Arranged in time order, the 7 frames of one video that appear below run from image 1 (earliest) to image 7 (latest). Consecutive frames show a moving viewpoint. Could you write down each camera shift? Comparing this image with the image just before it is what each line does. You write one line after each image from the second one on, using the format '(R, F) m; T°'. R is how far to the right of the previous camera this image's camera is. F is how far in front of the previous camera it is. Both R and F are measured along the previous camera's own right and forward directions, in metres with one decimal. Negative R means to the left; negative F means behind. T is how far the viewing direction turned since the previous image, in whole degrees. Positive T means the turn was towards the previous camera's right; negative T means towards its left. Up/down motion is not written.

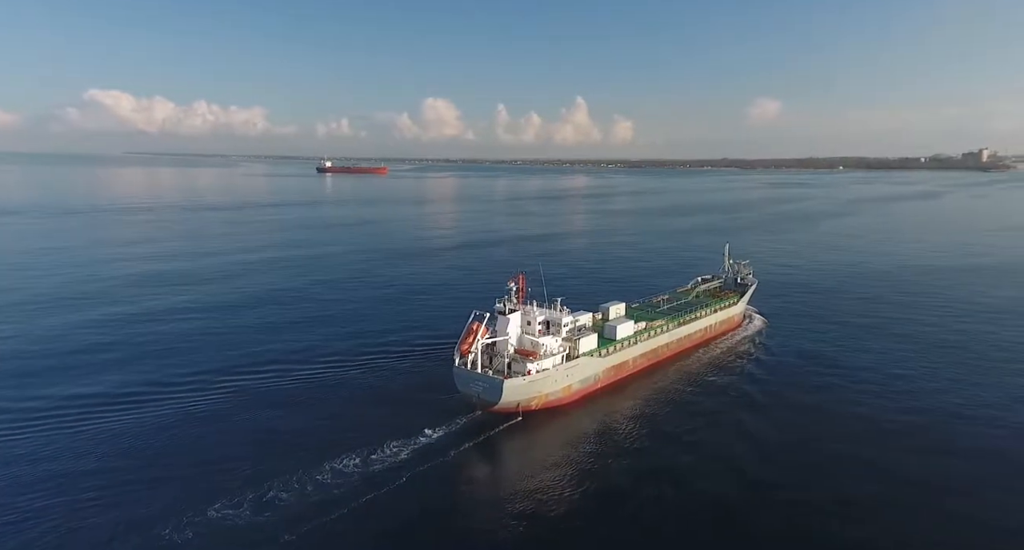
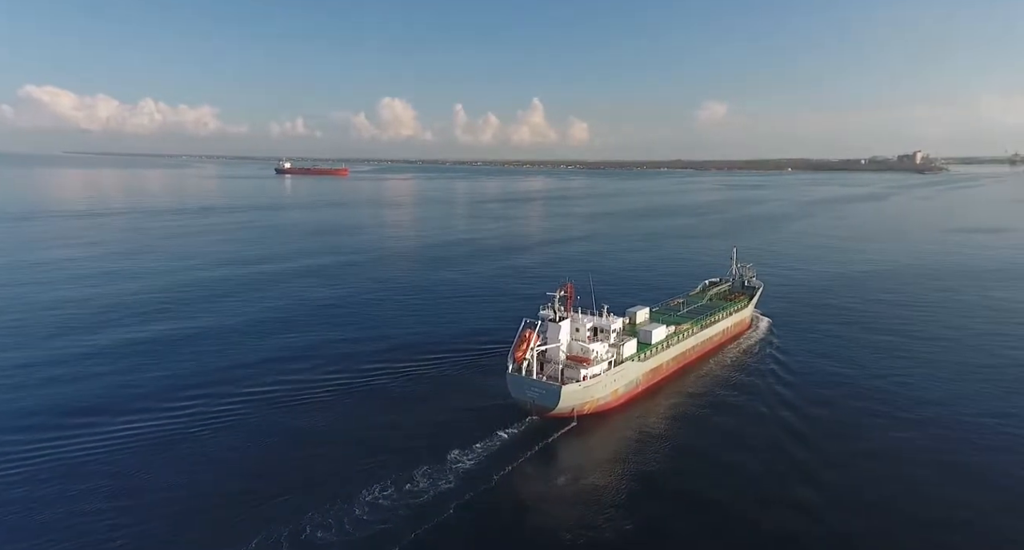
(-3.5, -0.2) m; +4°
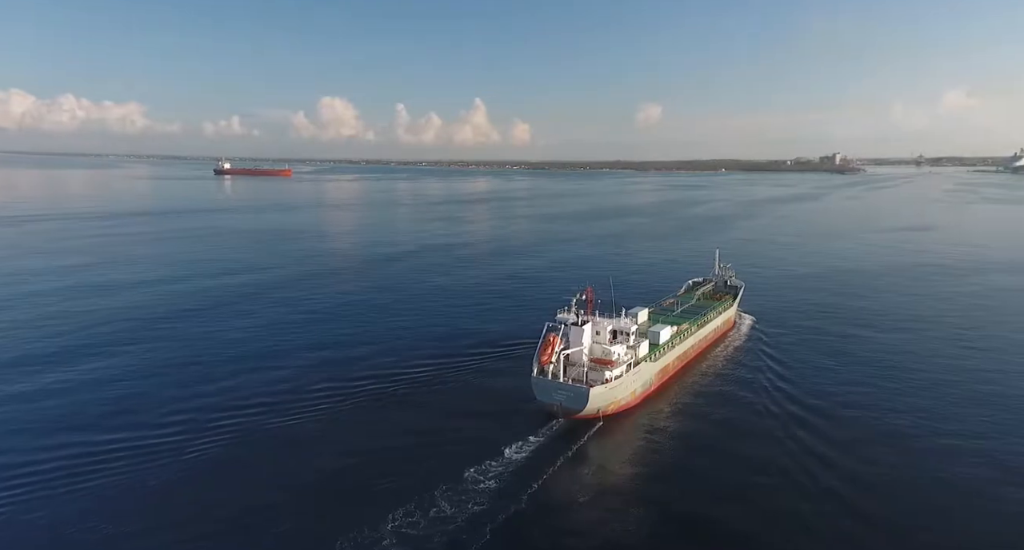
(-3.0, -0.2) m; +5°
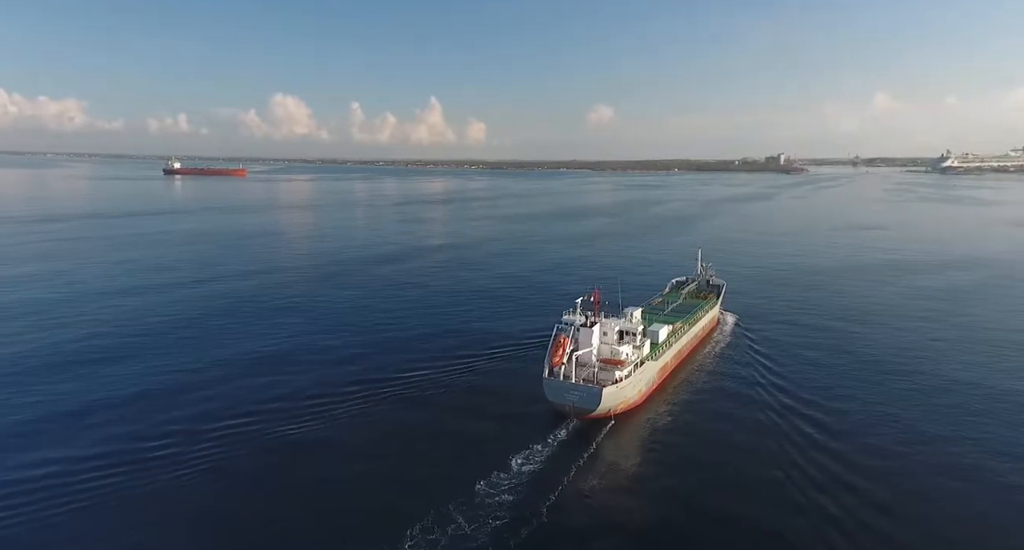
(-2.0, -0.2) m; +4°
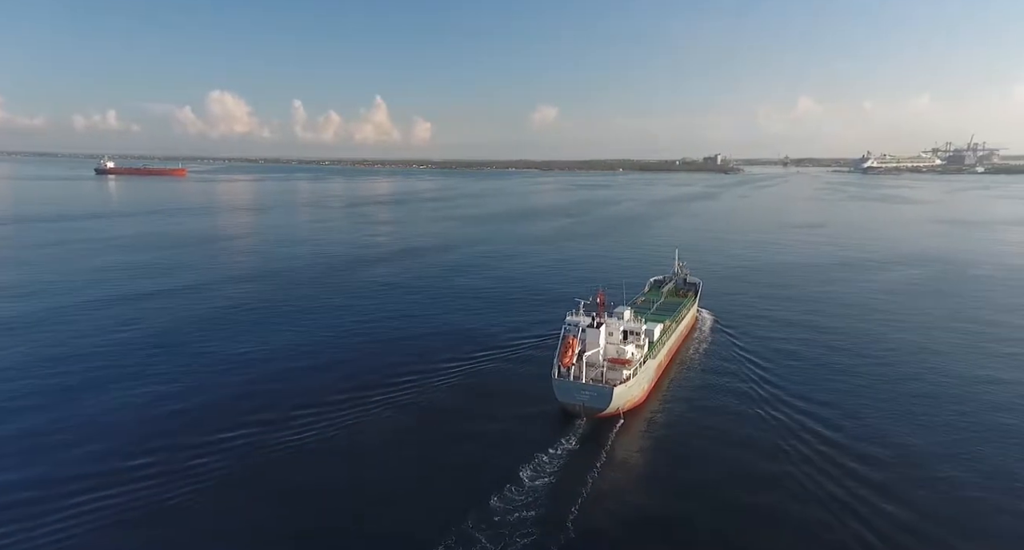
(-2.4, -0.3) m; +5°
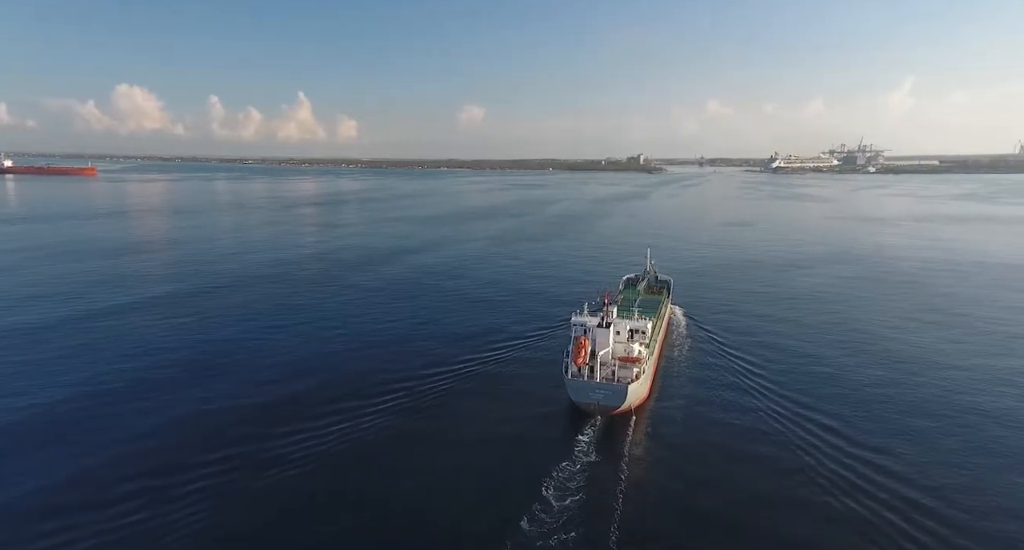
(-3.2, +0.2) m; +6°
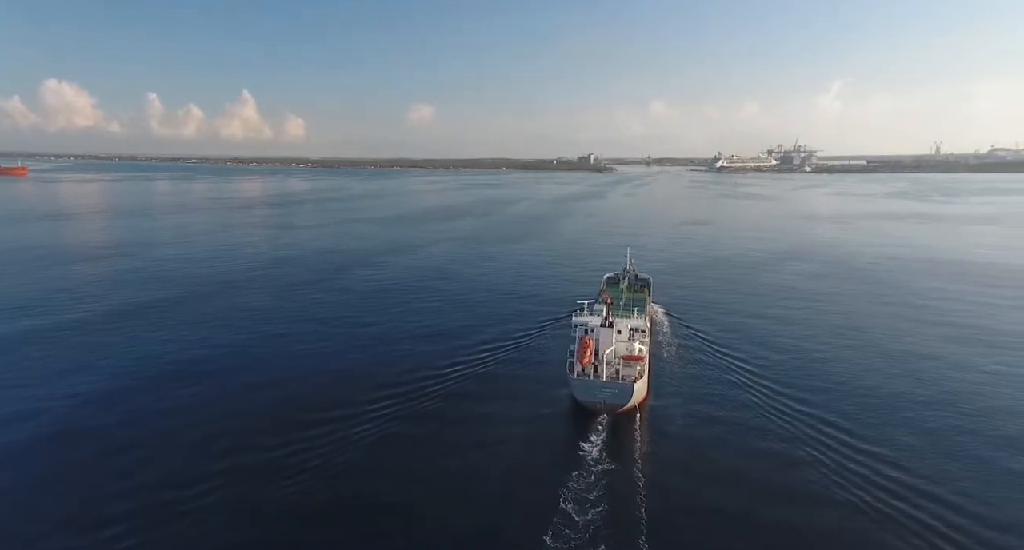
(-1.9, +0.2) m; +4°
